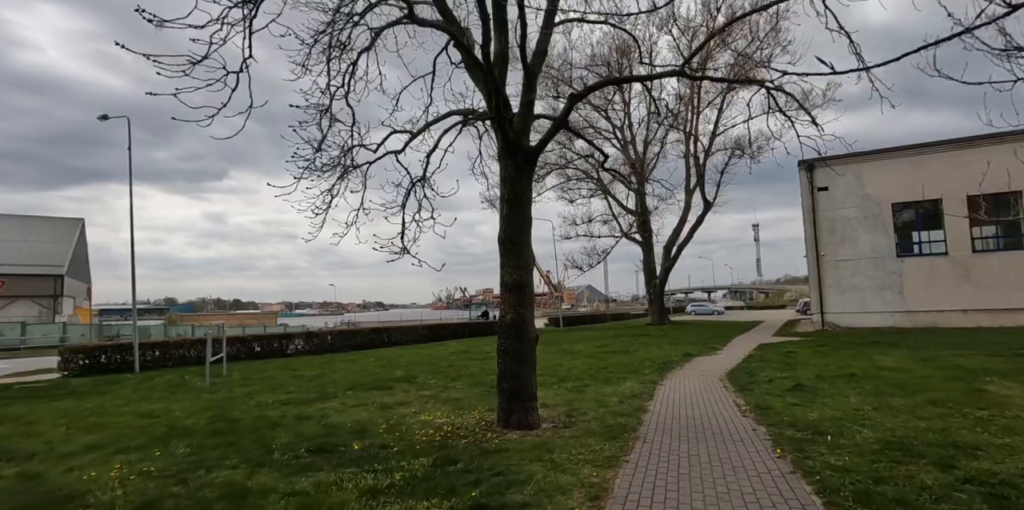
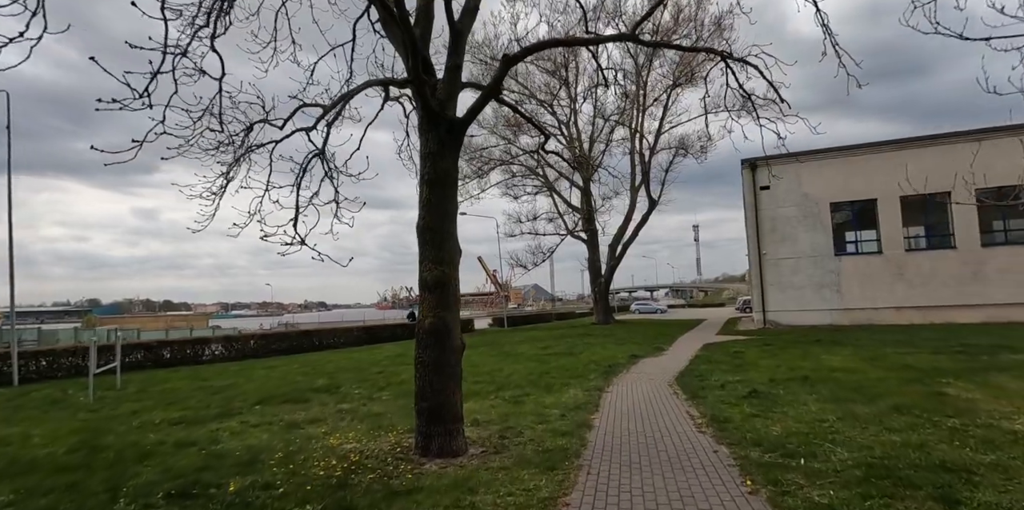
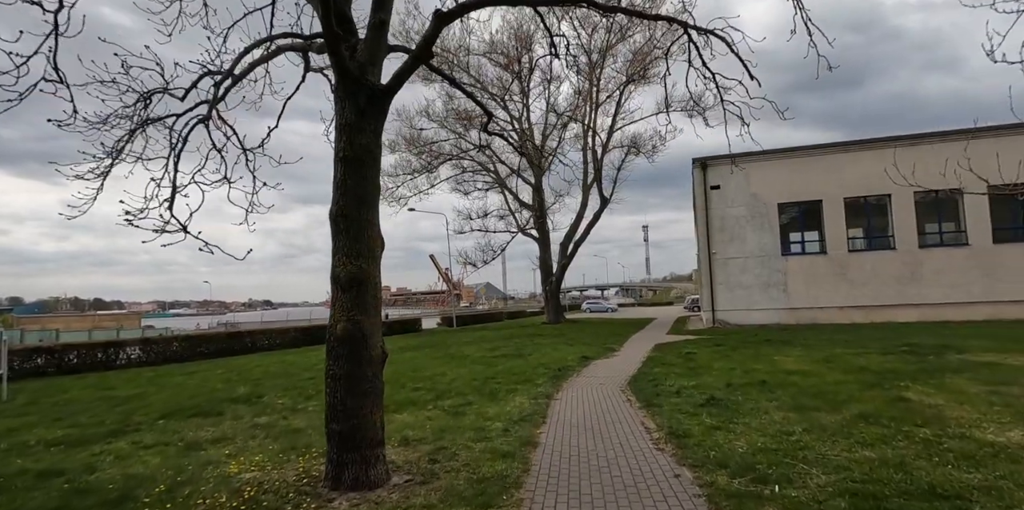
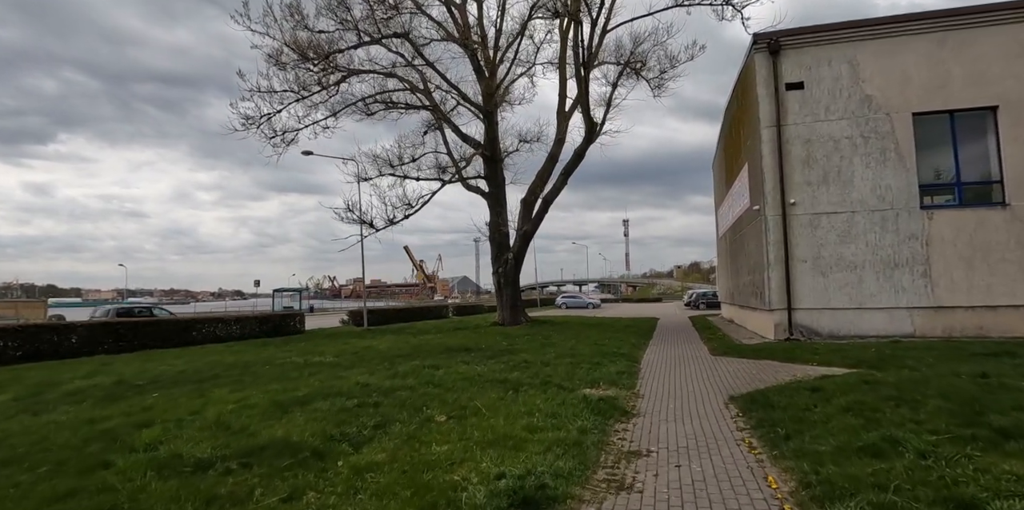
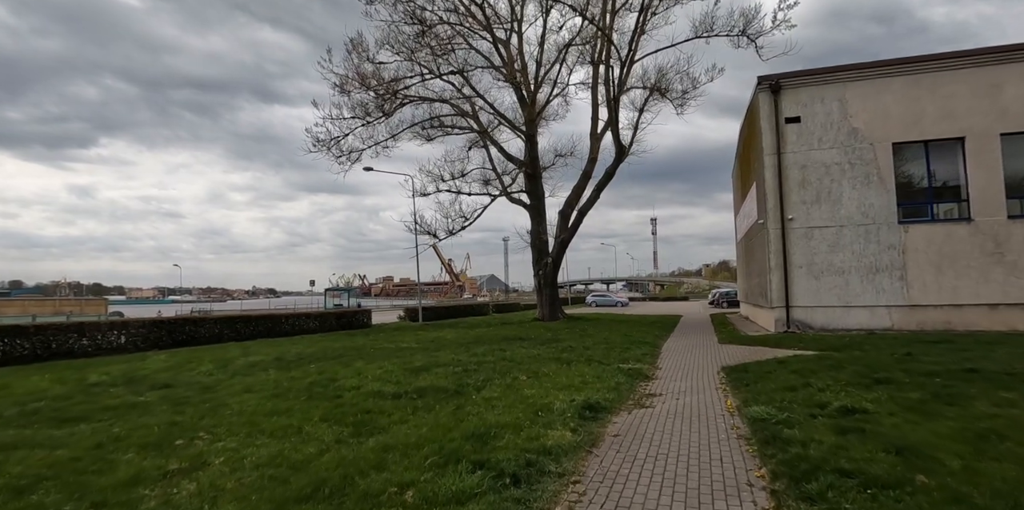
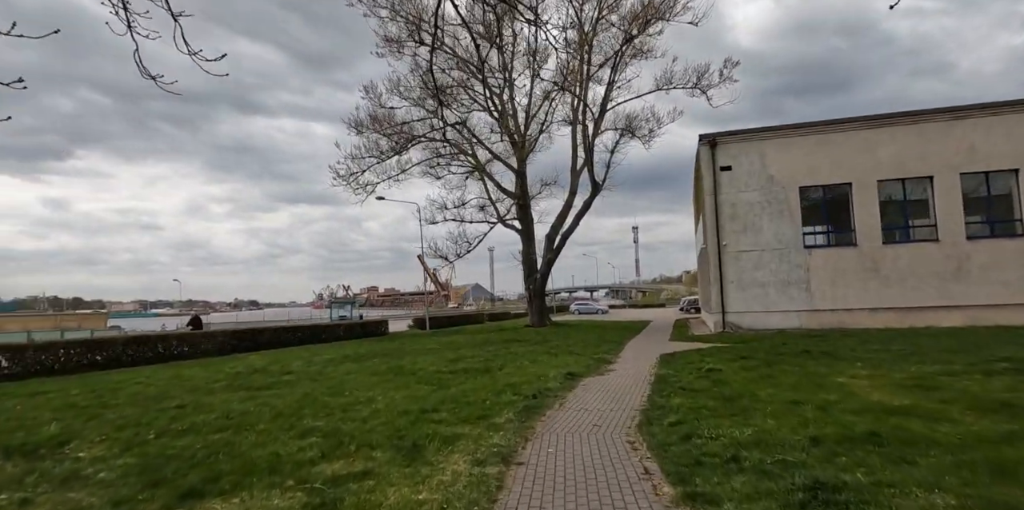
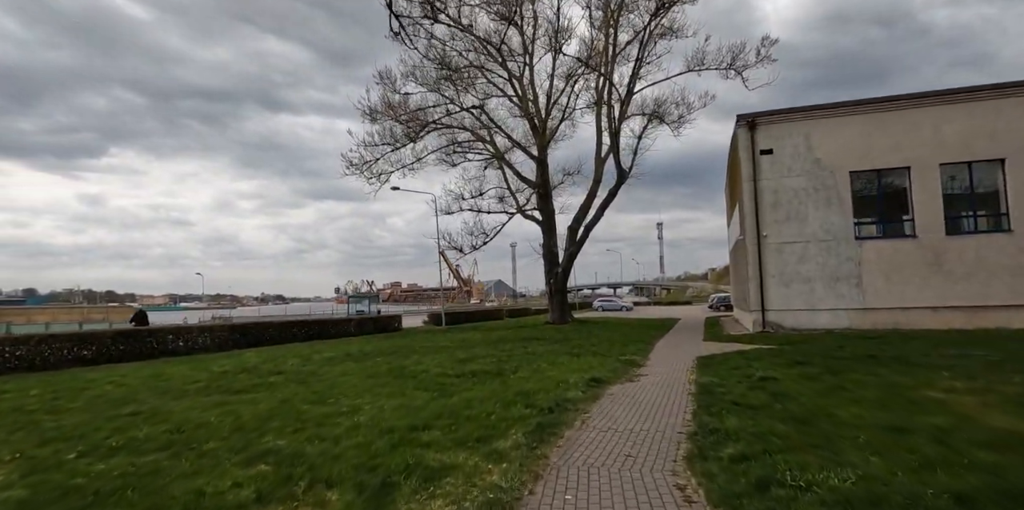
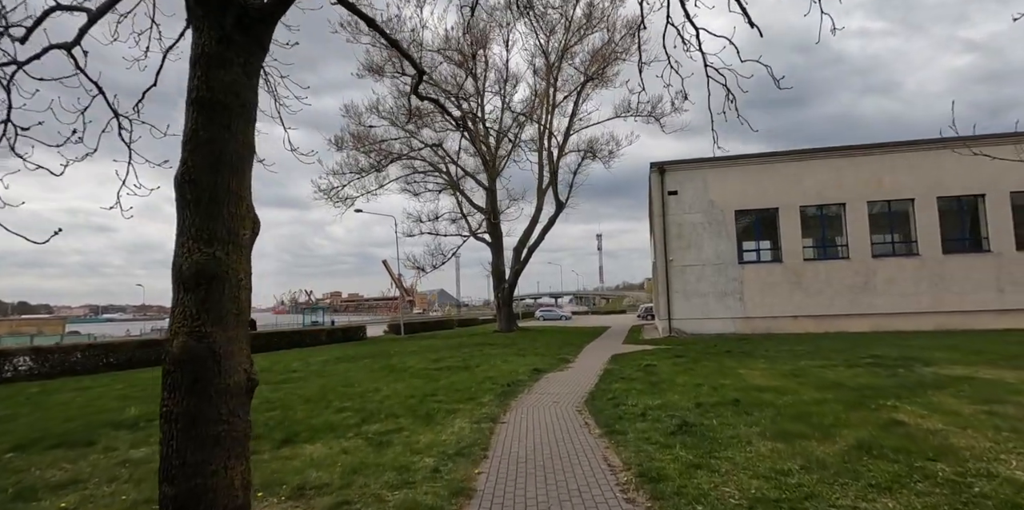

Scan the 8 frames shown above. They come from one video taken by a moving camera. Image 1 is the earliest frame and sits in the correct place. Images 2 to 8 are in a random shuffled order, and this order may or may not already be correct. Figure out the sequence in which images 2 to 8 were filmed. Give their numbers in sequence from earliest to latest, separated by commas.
2, 3, 8, 6, 7, 5, 4
